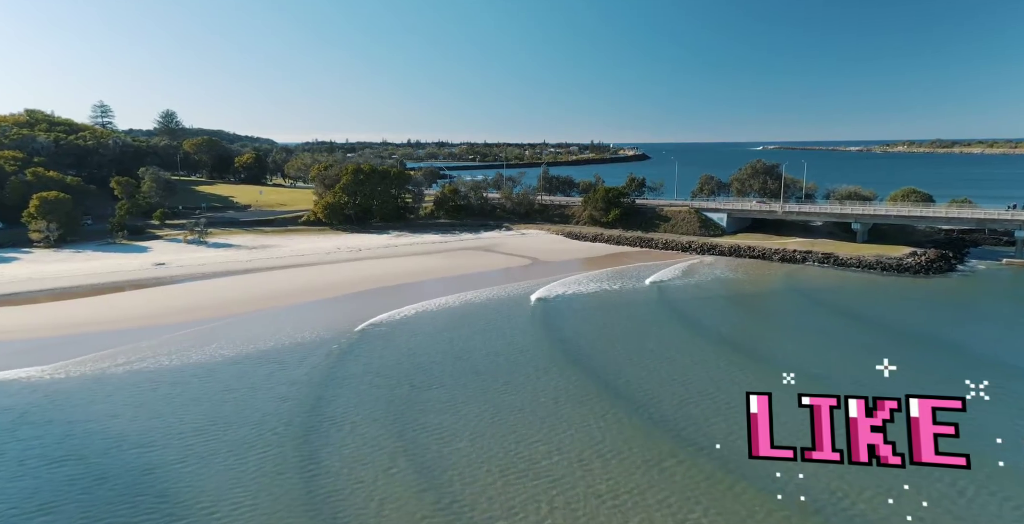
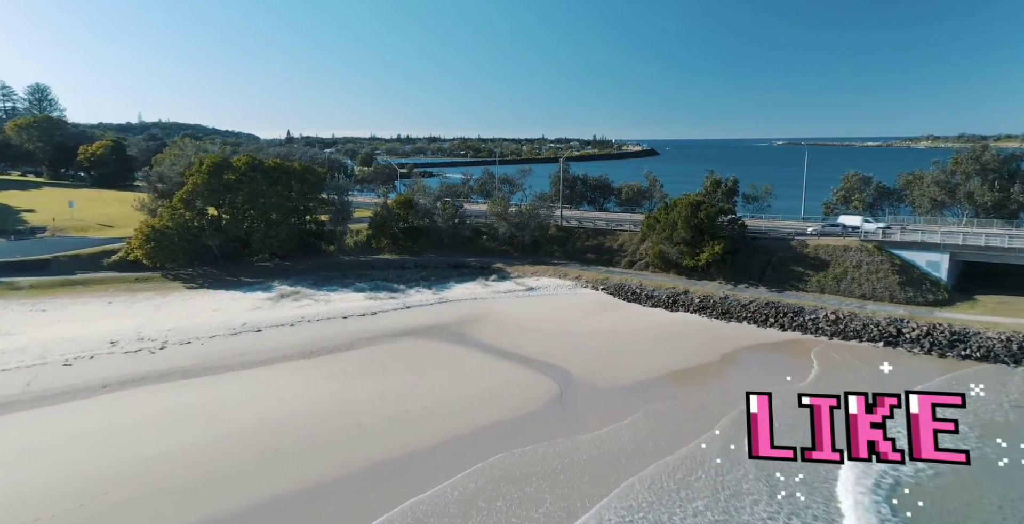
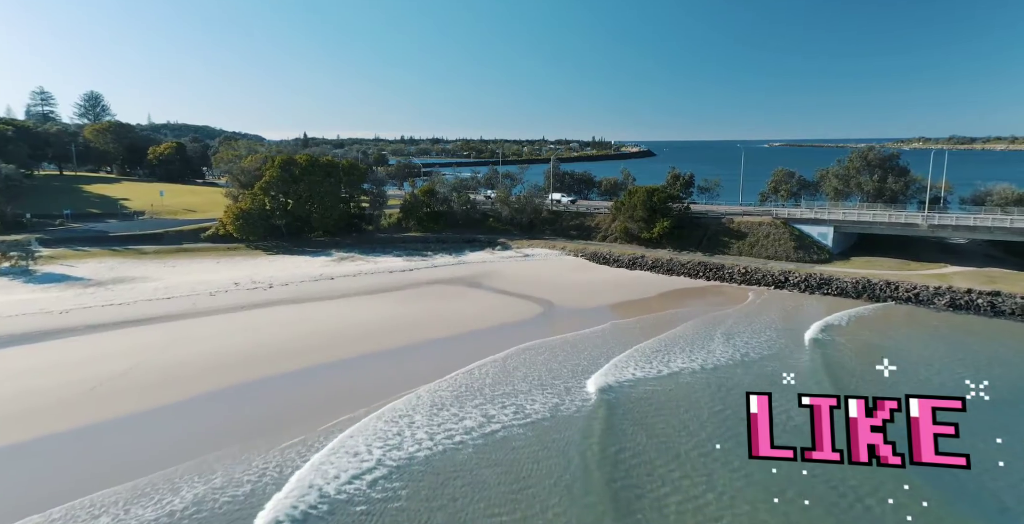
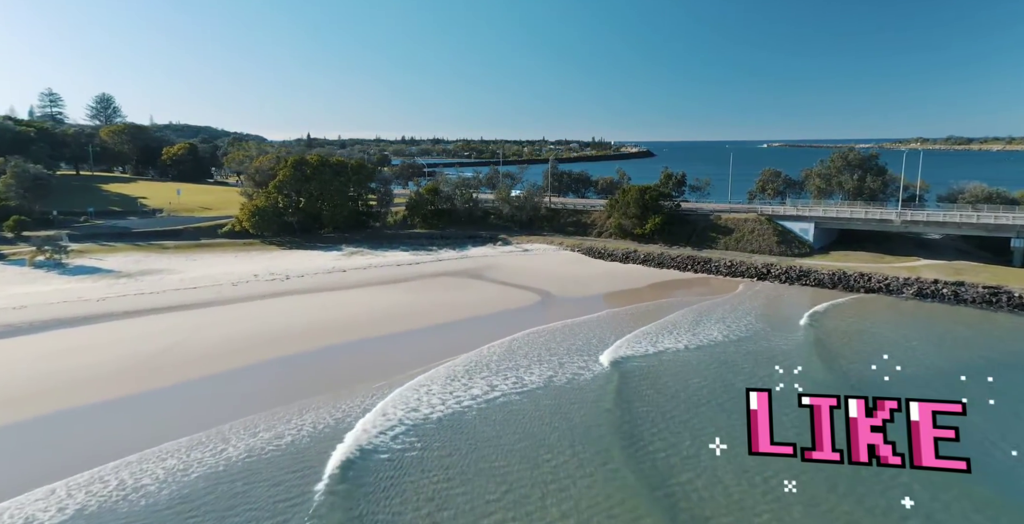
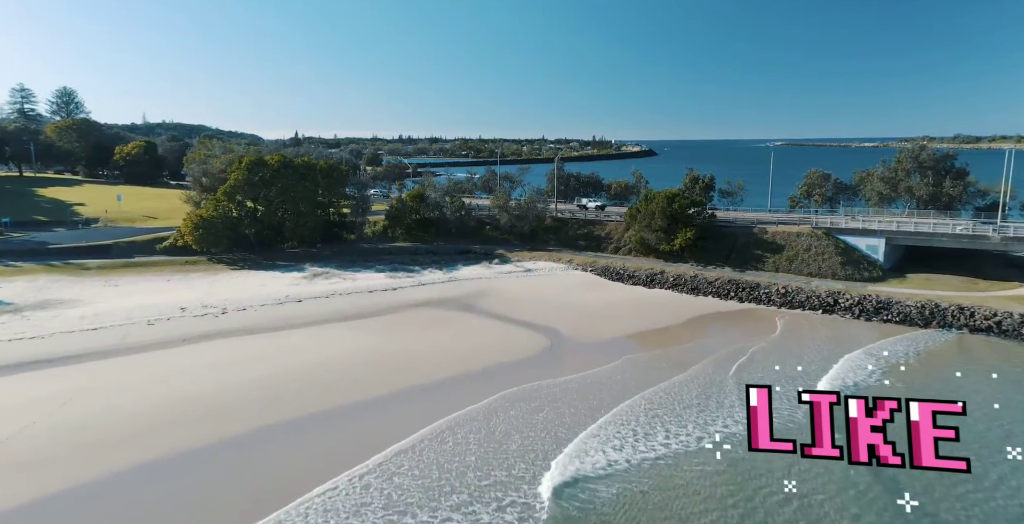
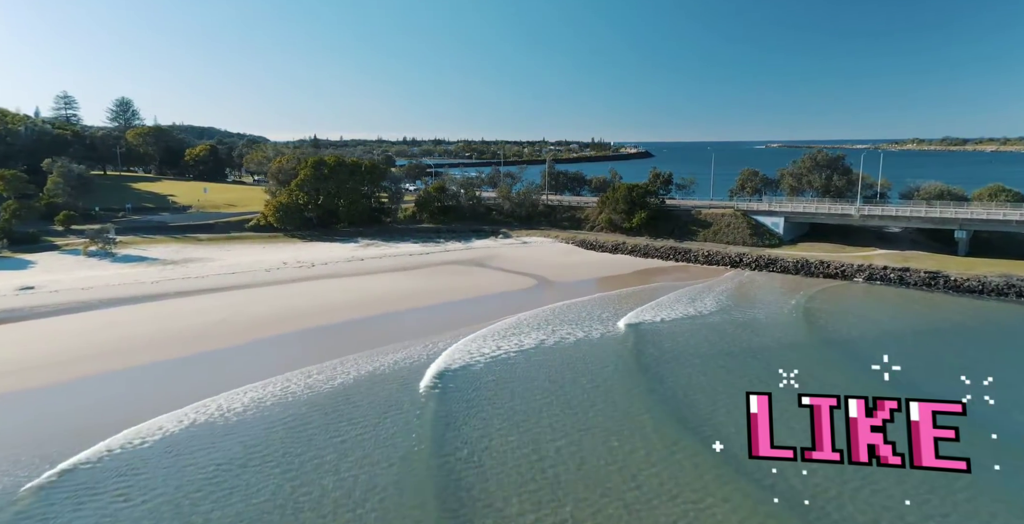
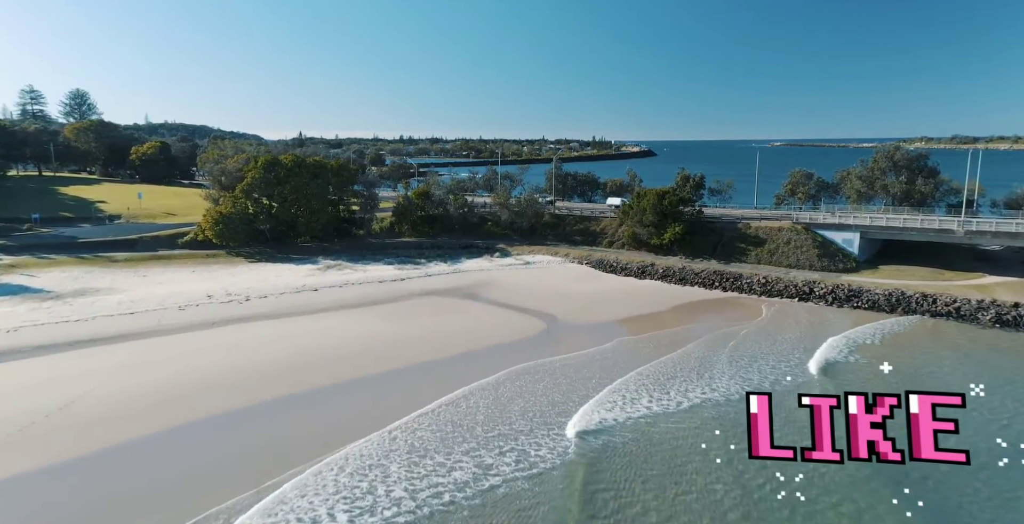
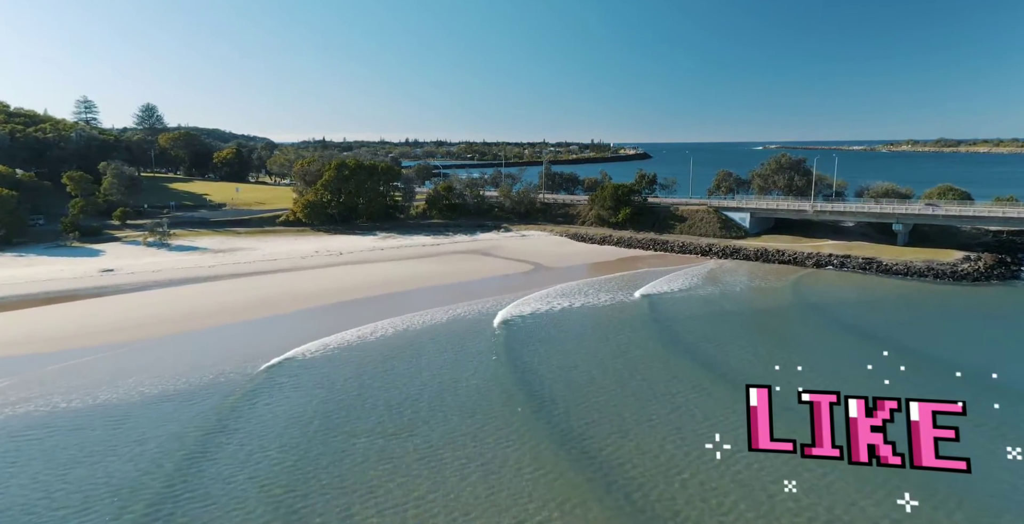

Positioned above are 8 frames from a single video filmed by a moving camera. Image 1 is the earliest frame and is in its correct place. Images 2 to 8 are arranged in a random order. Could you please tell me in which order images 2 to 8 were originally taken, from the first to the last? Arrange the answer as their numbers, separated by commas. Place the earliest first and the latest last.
8, 6, 4, 3, 7, 5, 2
